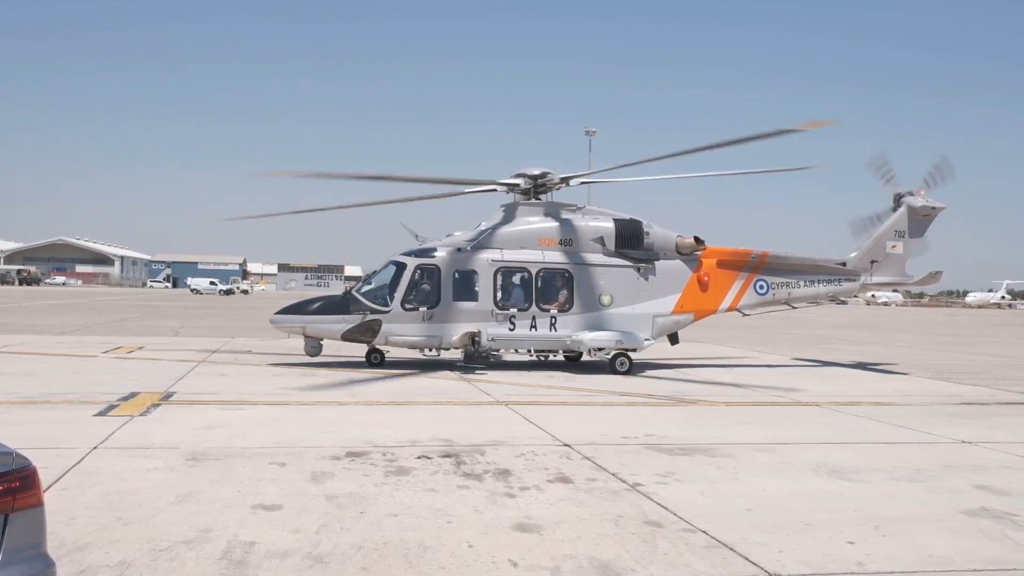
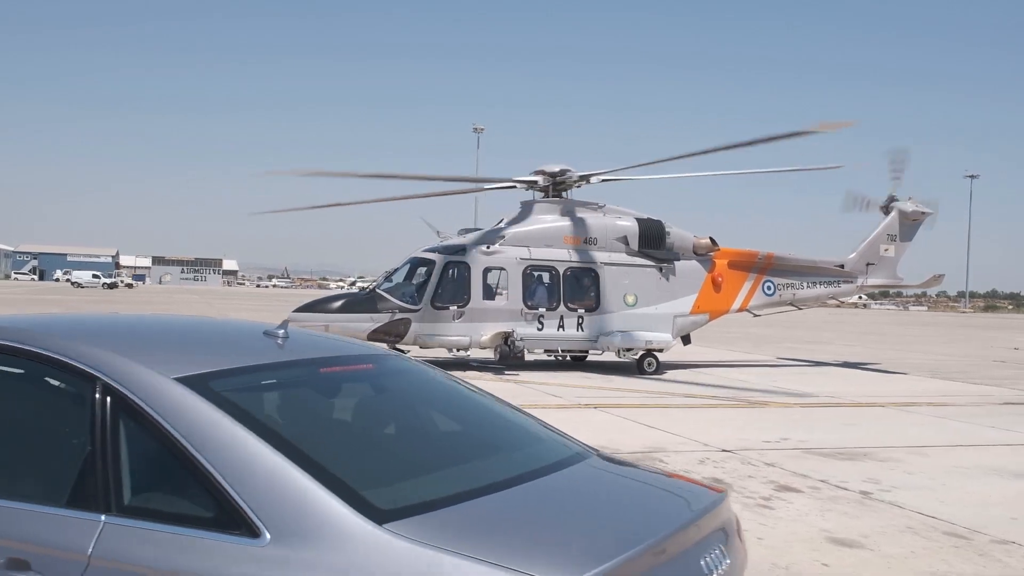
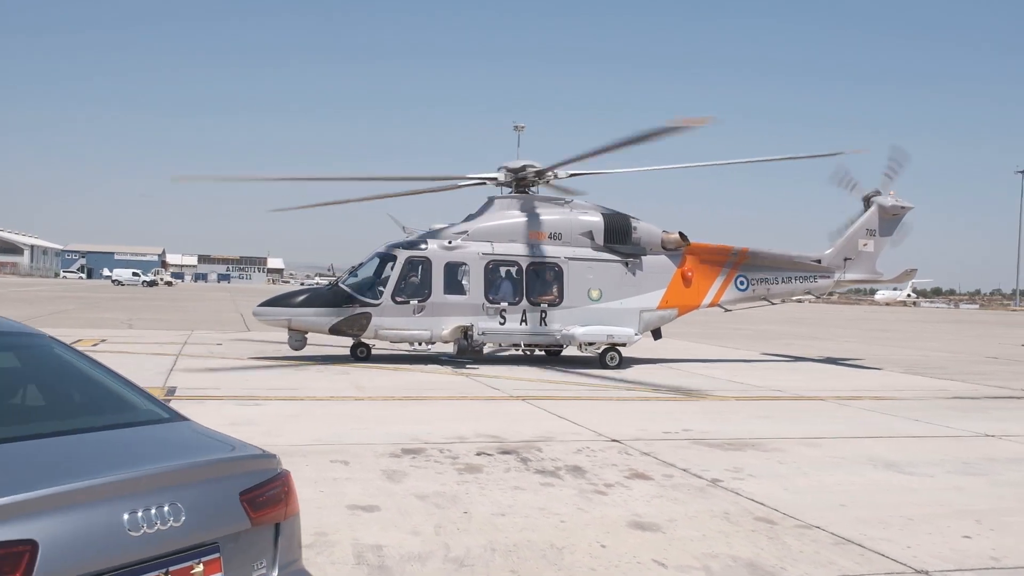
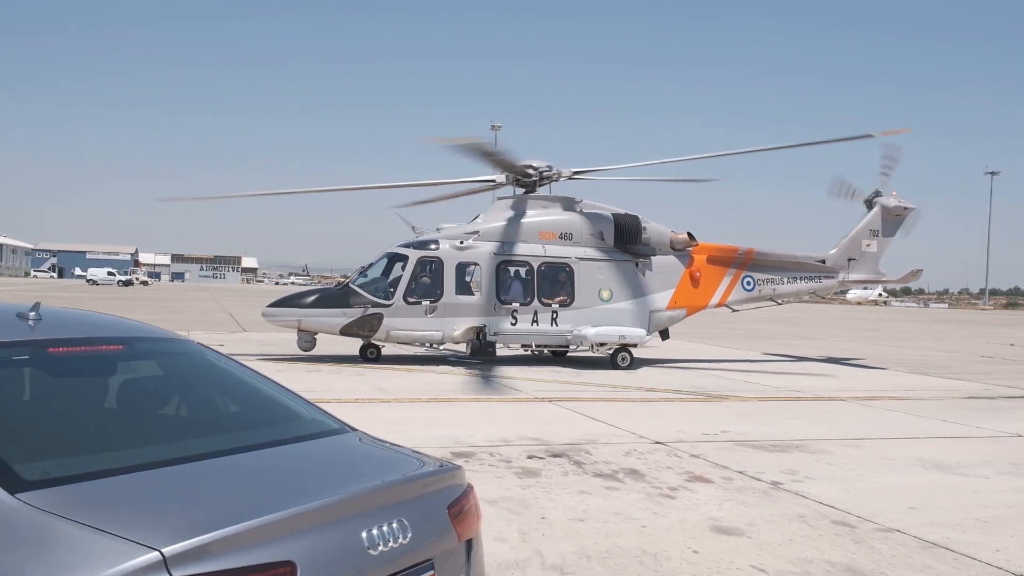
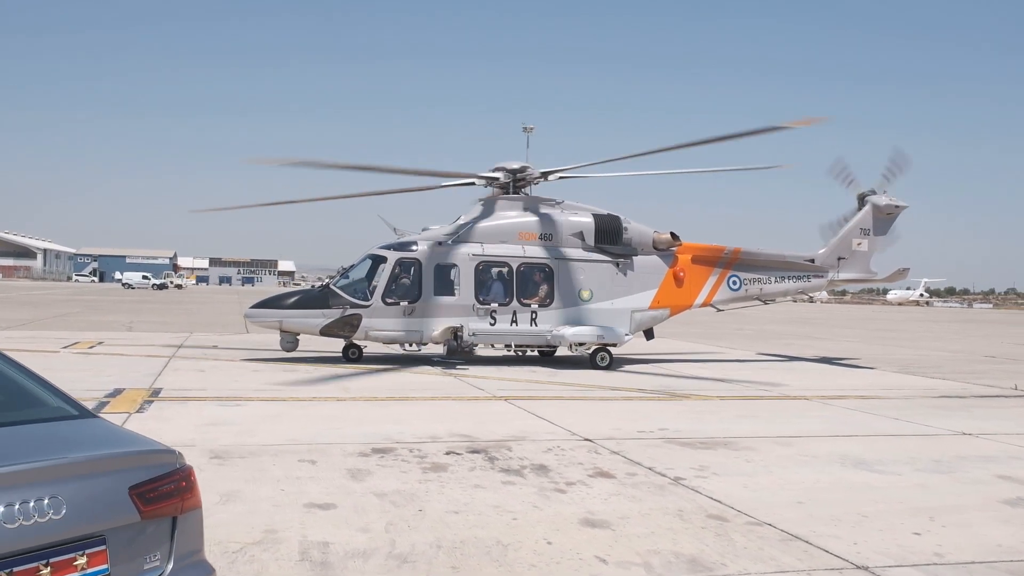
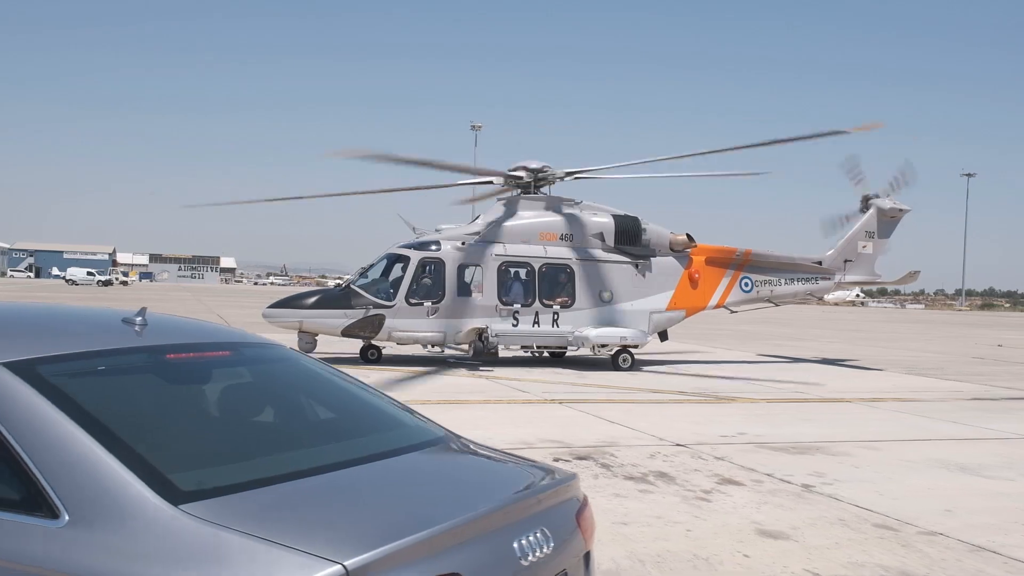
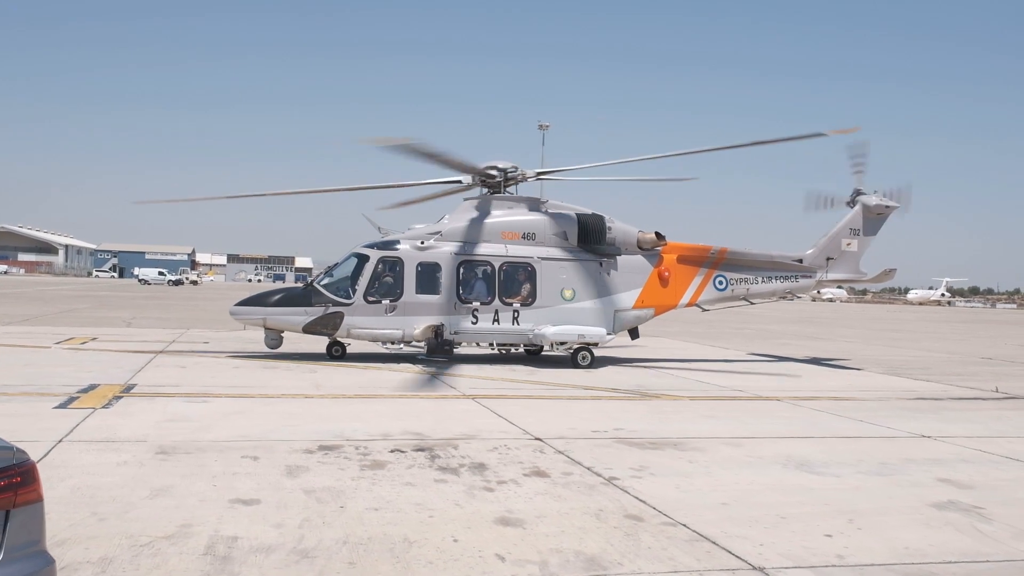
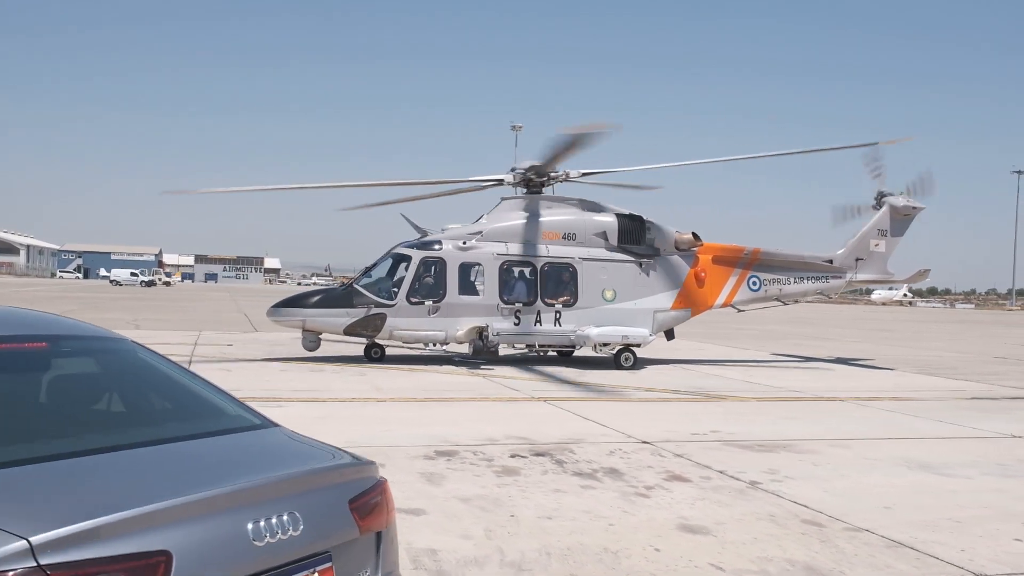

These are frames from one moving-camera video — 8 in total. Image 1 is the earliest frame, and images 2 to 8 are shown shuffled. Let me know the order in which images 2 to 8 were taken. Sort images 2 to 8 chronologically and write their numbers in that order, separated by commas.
7, 5, 3, 8, 4, 6, 2
